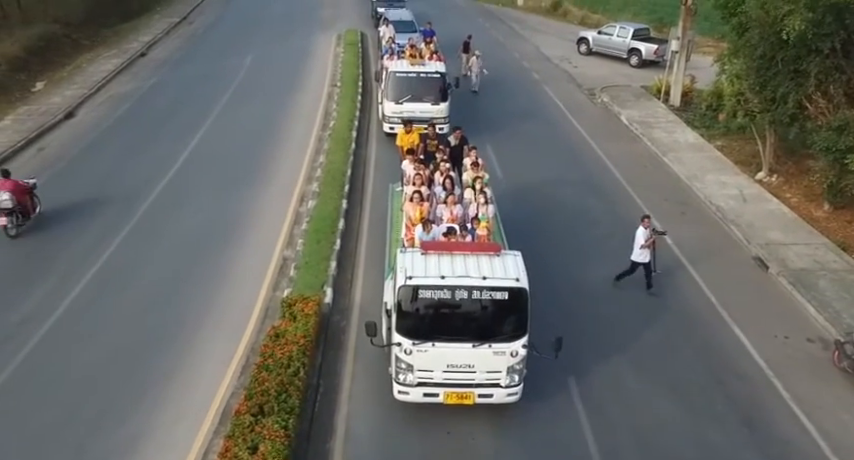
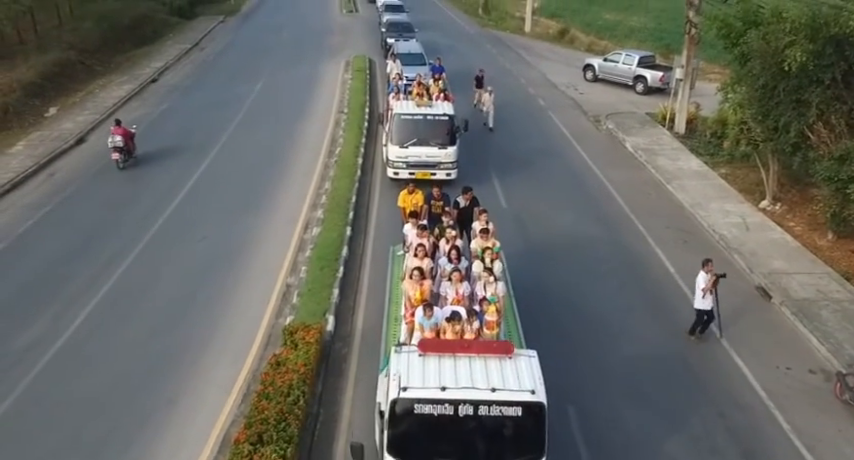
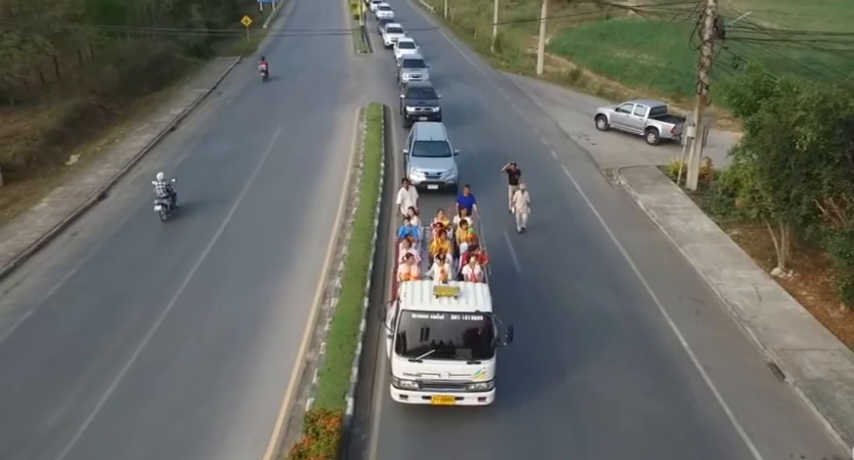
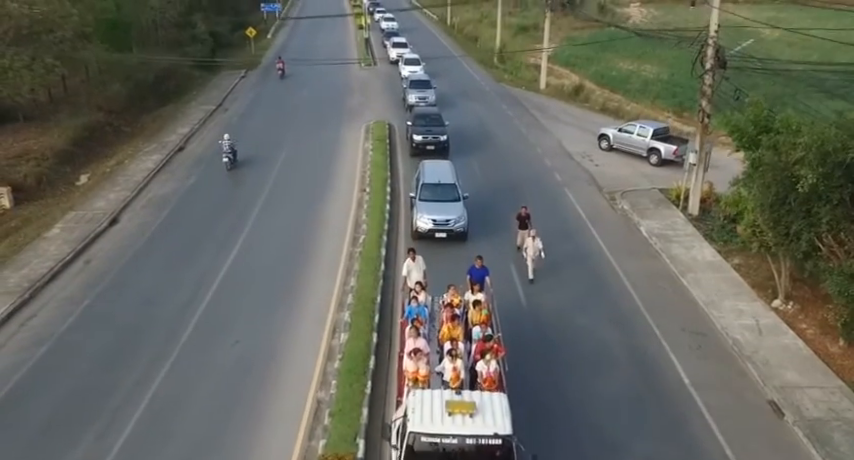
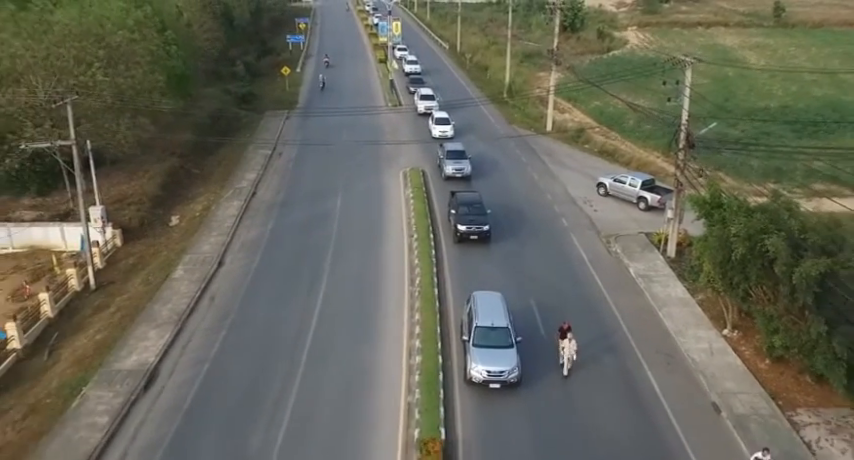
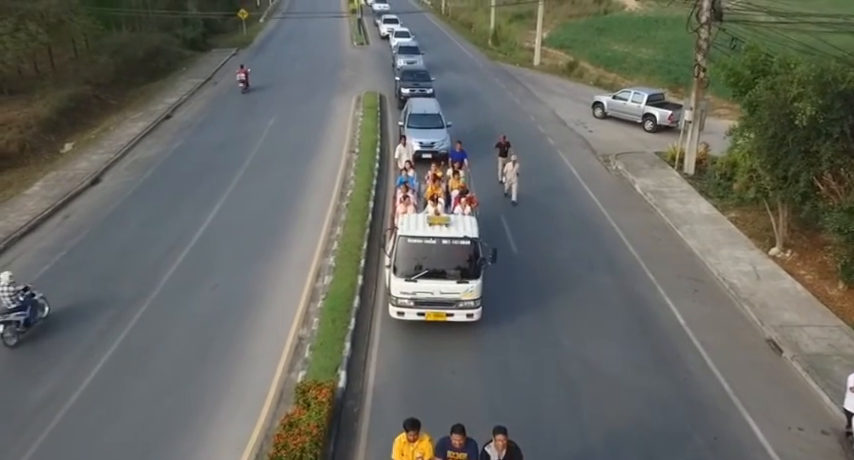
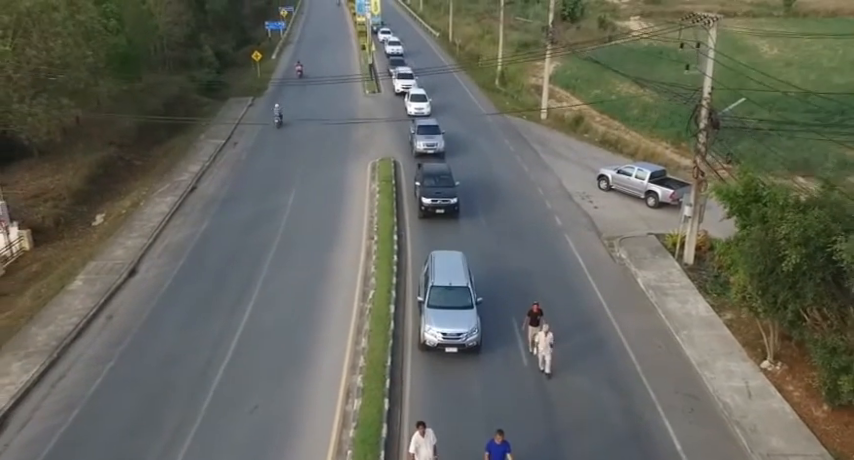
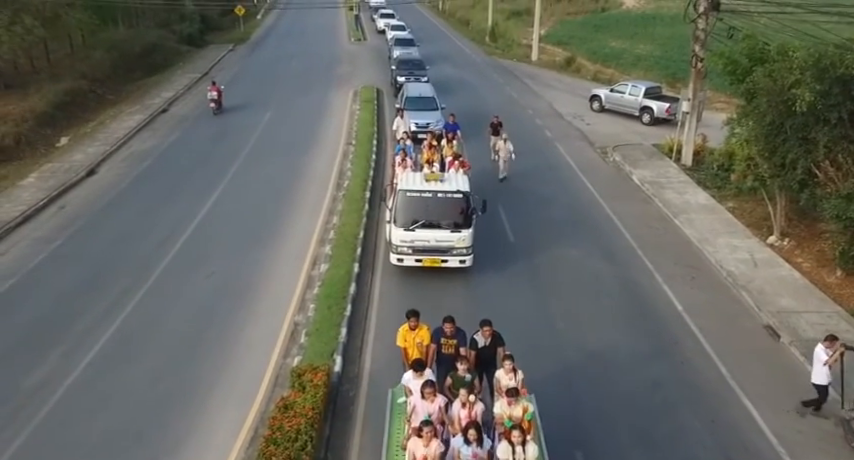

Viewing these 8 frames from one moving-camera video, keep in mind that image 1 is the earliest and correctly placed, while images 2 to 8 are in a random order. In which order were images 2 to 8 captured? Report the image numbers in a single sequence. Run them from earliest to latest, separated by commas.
2, 8, 6, 3, 4, 7, 5
